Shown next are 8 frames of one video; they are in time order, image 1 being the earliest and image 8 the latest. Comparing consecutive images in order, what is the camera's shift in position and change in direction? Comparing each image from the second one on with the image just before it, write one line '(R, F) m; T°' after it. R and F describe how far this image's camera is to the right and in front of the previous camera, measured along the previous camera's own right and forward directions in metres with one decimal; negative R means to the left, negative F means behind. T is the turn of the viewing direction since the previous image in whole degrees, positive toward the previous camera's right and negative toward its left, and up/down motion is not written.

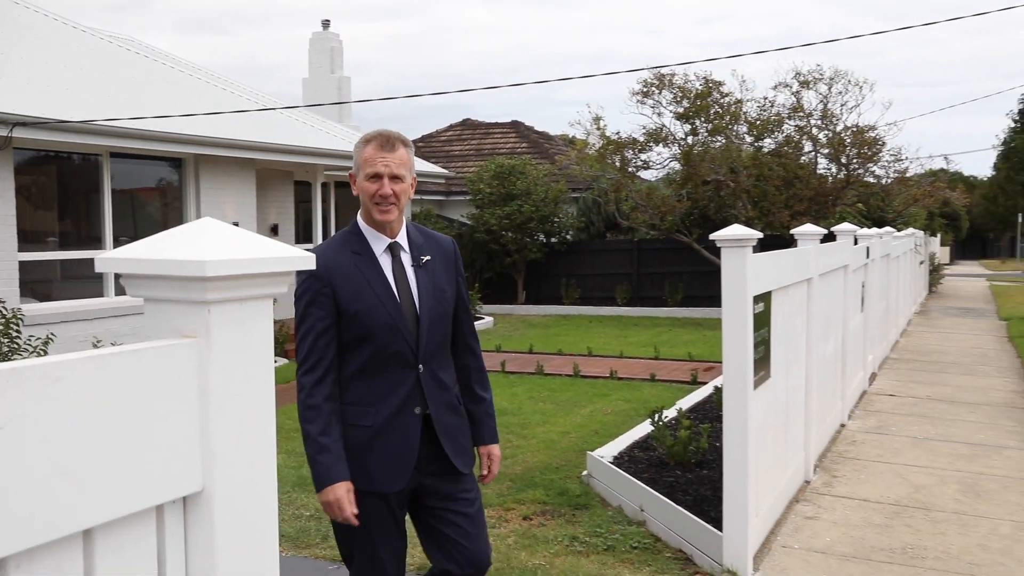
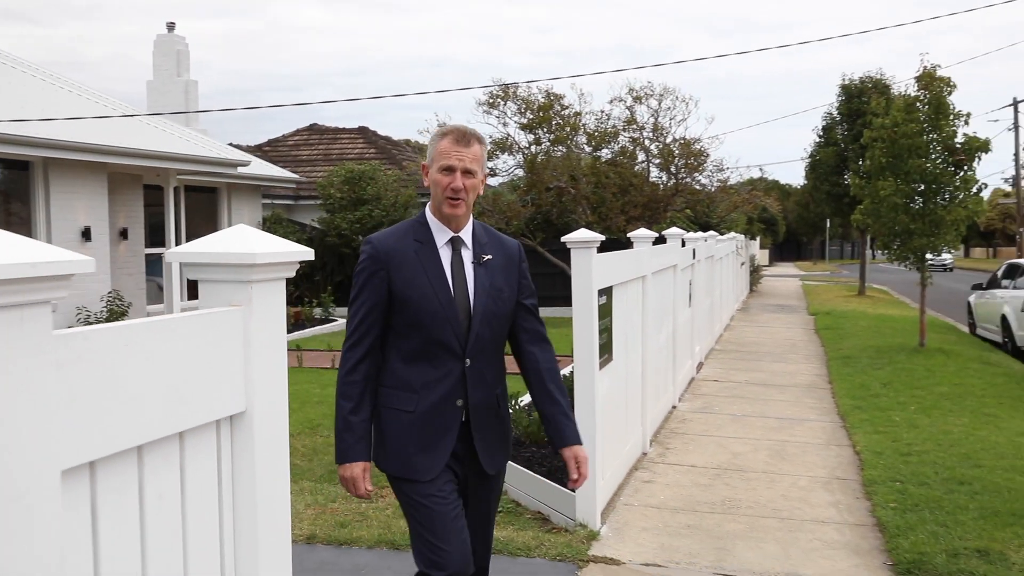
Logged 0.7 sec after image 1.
(-0.2, -0.6) m; +10°
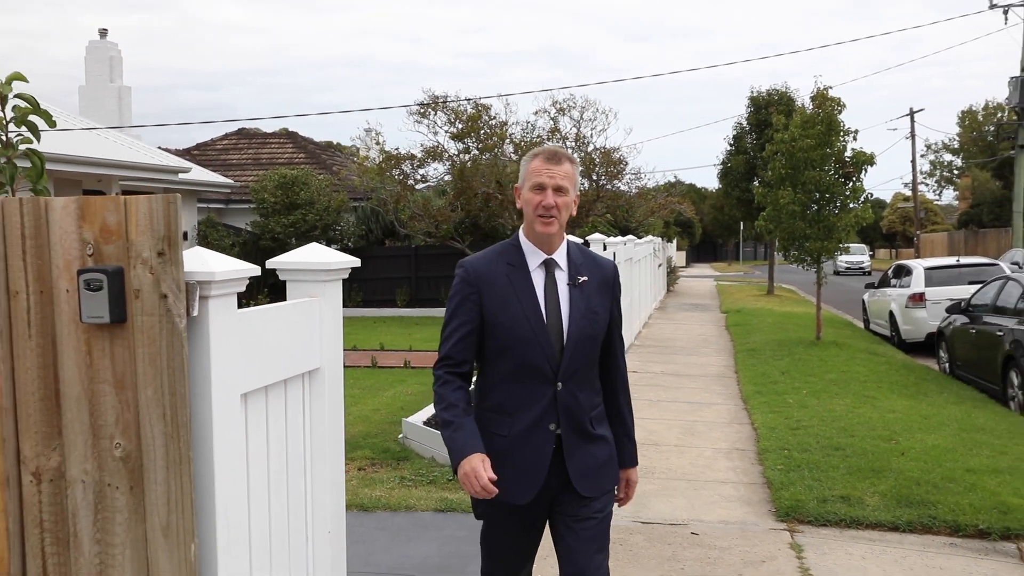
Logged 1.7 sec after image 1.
(-0.2, -0.9) m; +5°
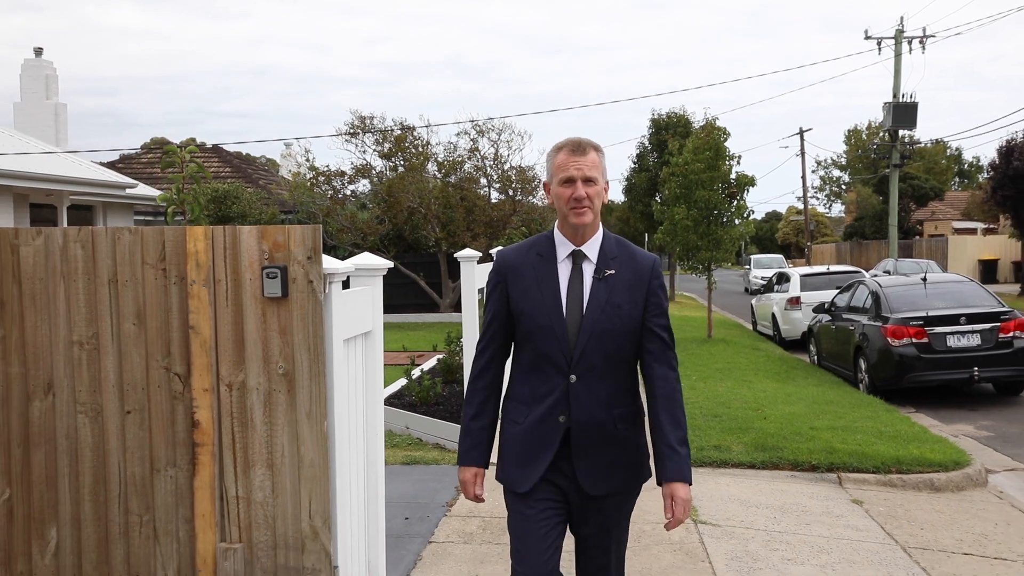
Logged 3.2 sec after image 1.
(-0.3, -1.6) m; +6°
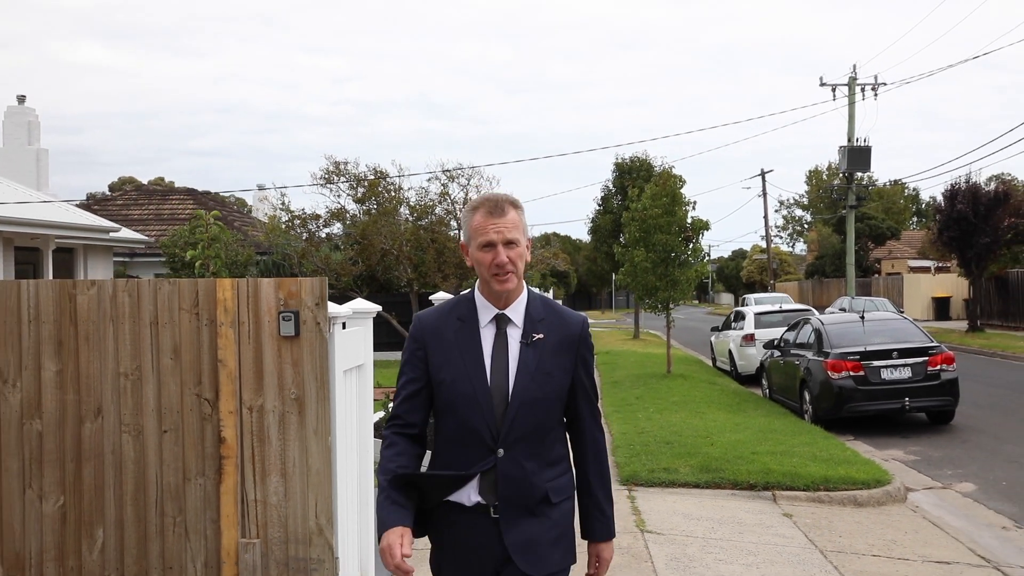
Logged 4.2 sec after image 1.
(0.0, -0.8) m; +2°
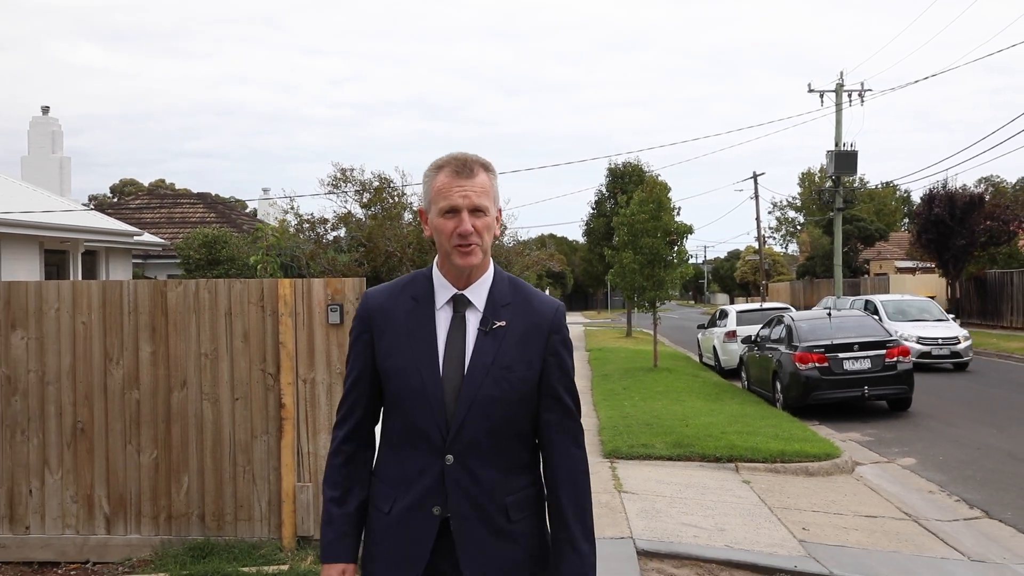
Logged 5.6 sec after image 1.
(0.0, -1.2) m; 0°
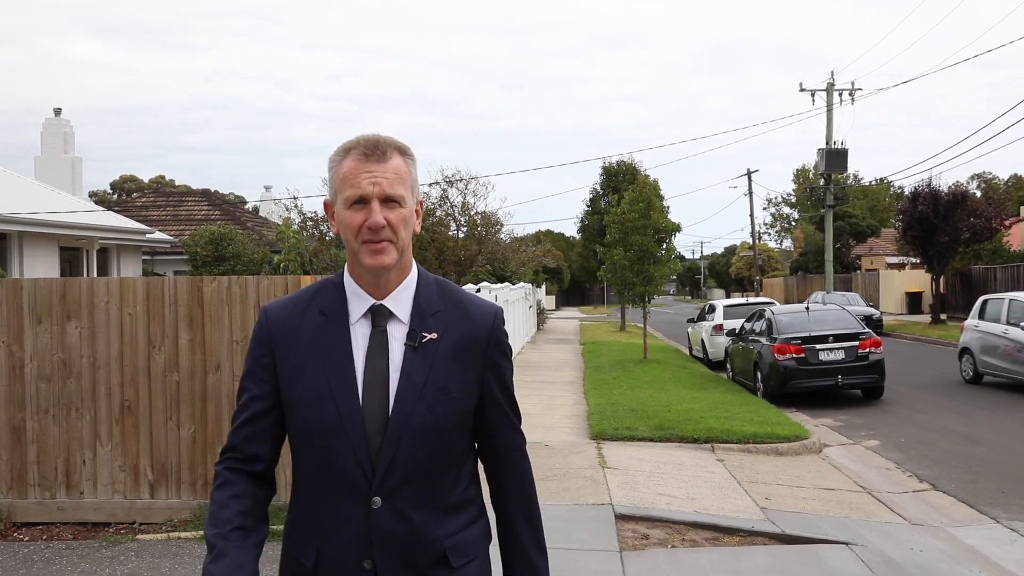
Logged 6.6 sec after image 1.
(0.0, -0.8) m; 0°
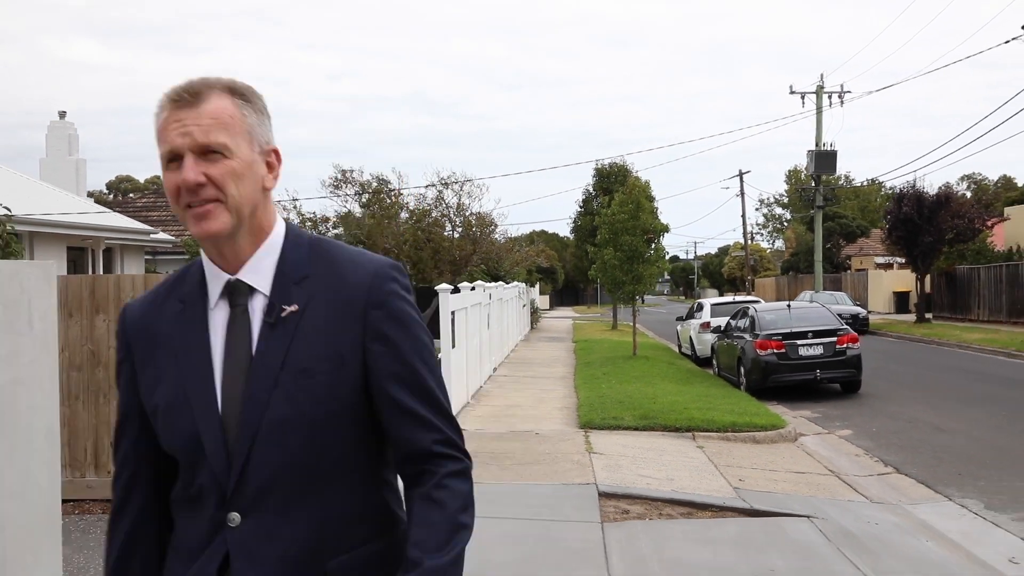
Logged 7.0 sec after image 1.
(0.0, -0.6) m; 0°
